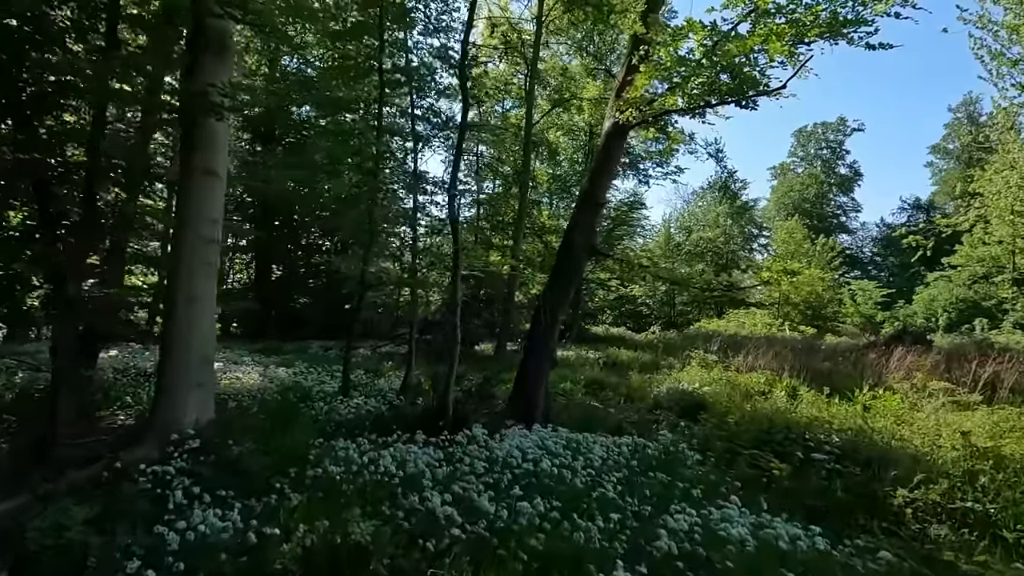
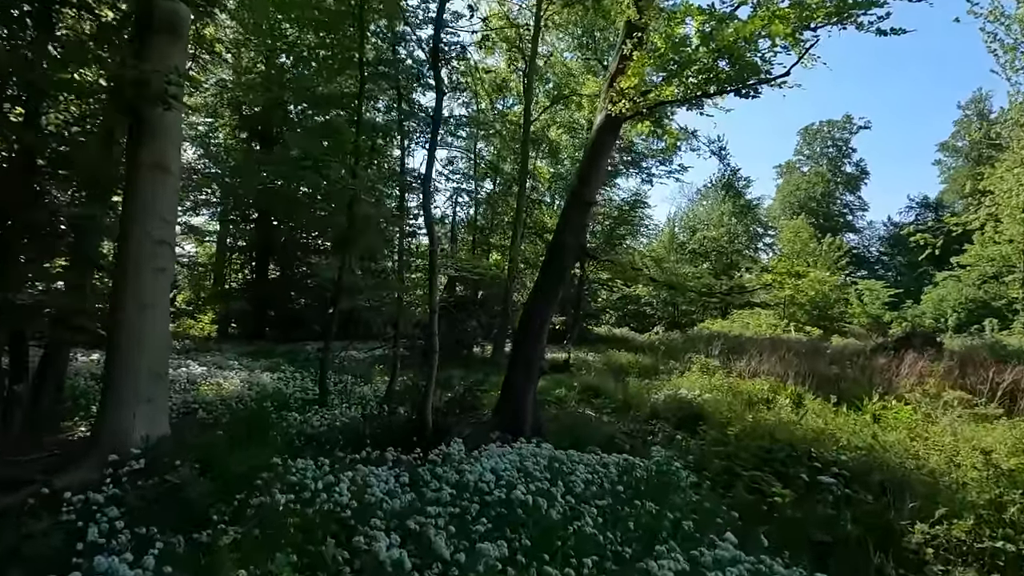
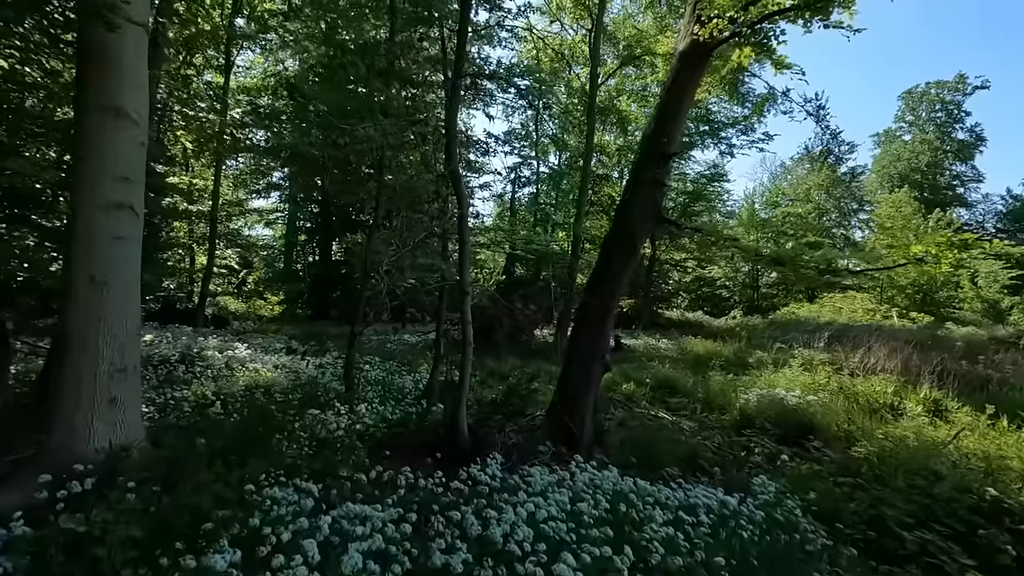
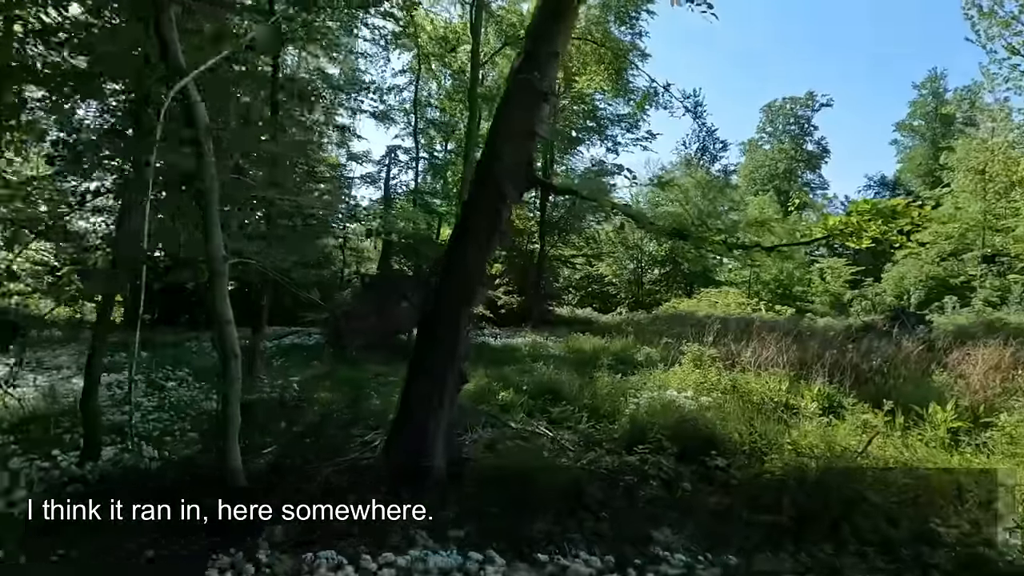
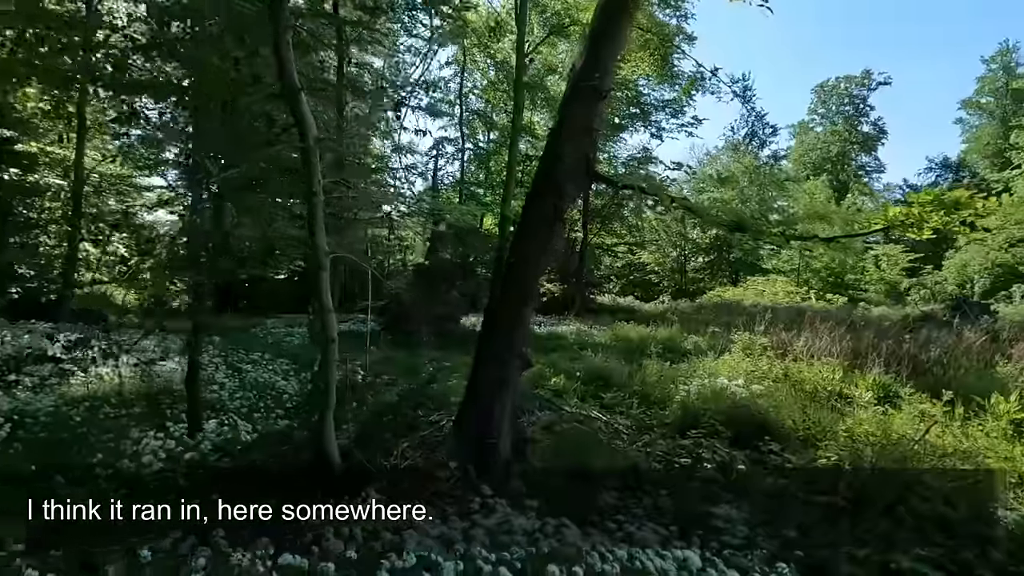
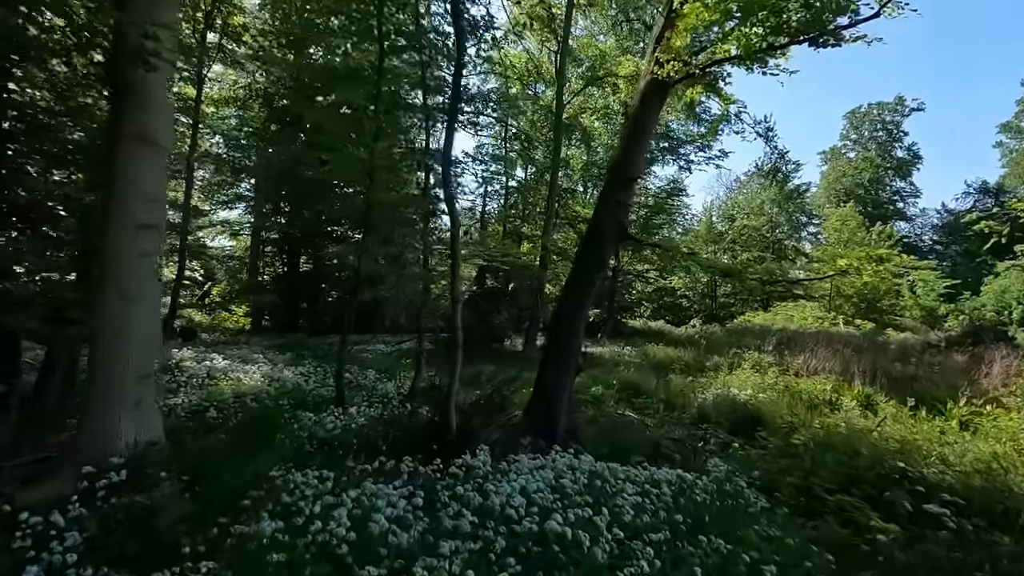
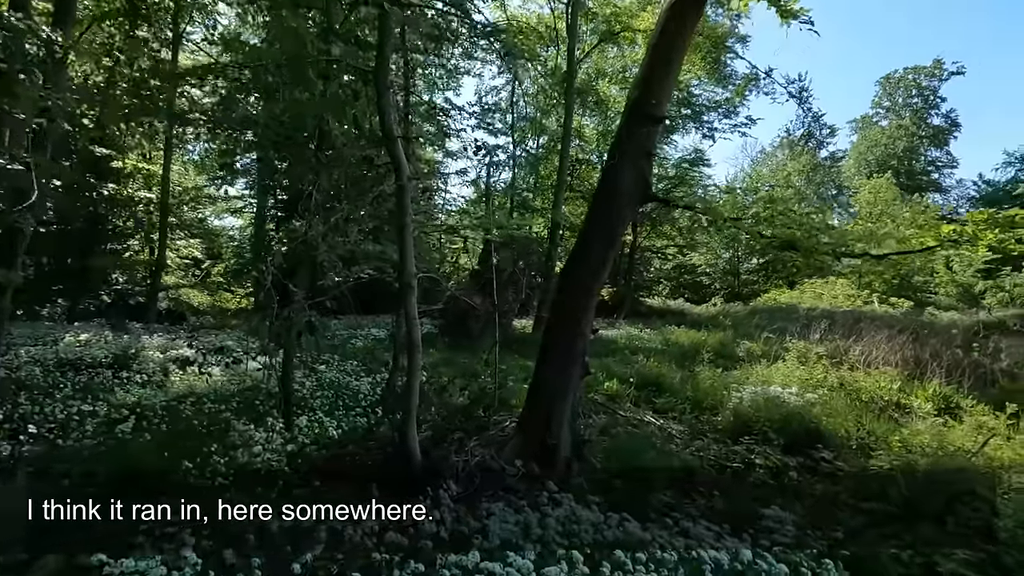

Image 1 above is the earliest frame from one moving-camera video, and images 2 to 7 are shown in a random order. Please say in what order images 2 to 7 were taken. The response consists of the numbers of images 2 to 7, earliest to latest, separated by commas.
2, 6, 3, 7, 5, 4
